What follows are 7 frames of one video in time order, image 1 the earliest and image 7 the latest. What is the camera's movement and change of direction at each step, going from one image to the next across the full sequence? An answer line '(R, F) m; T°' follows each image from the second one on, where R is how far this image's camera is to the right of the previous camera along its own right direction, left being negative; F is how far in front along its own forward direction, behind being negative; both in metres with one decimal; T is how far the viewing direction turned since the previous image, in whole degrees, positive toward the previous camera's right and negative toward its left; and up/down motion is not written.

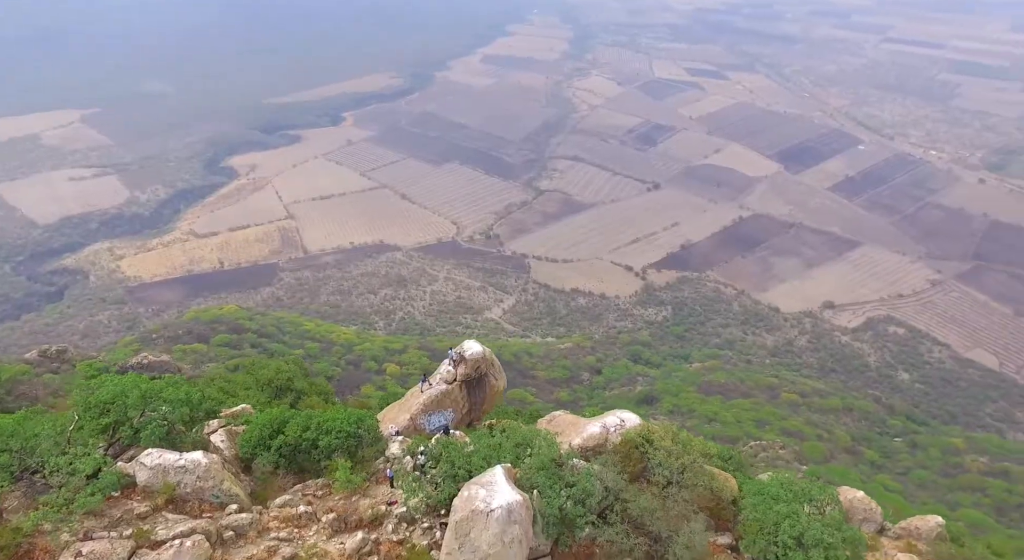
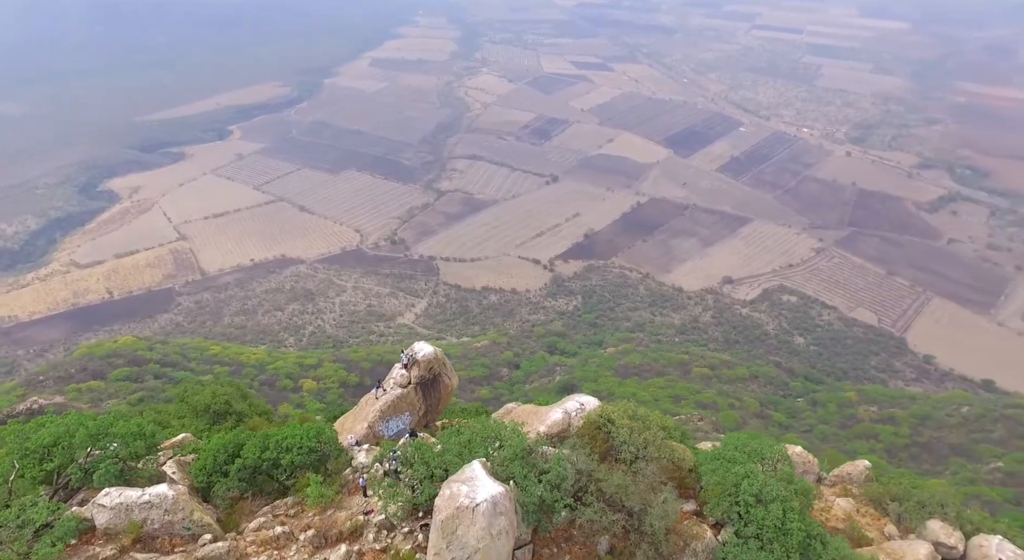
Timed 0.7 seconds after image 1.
(-0.7, -0.1) m; +7°
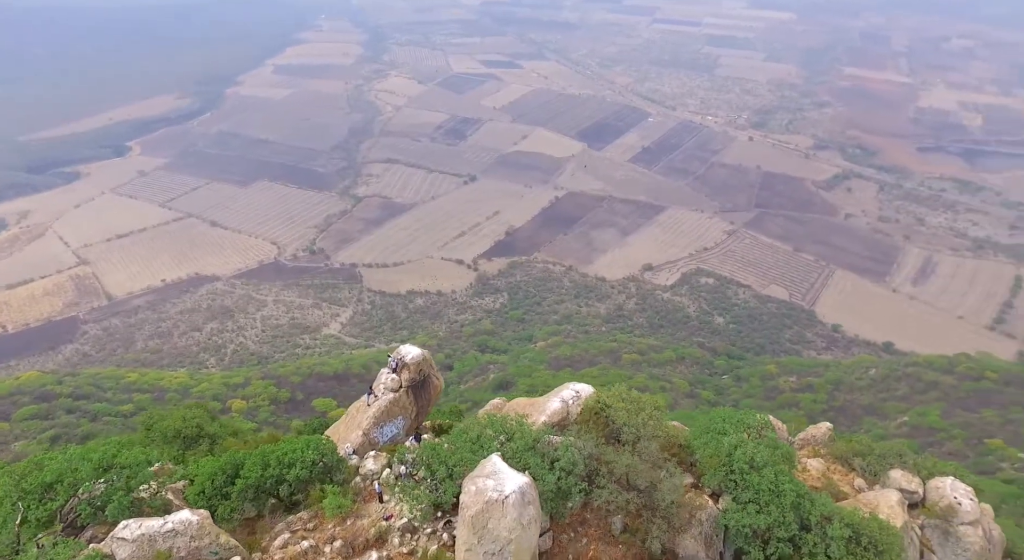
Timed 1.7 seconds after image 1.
(-1.2, -0.2) m; +7°
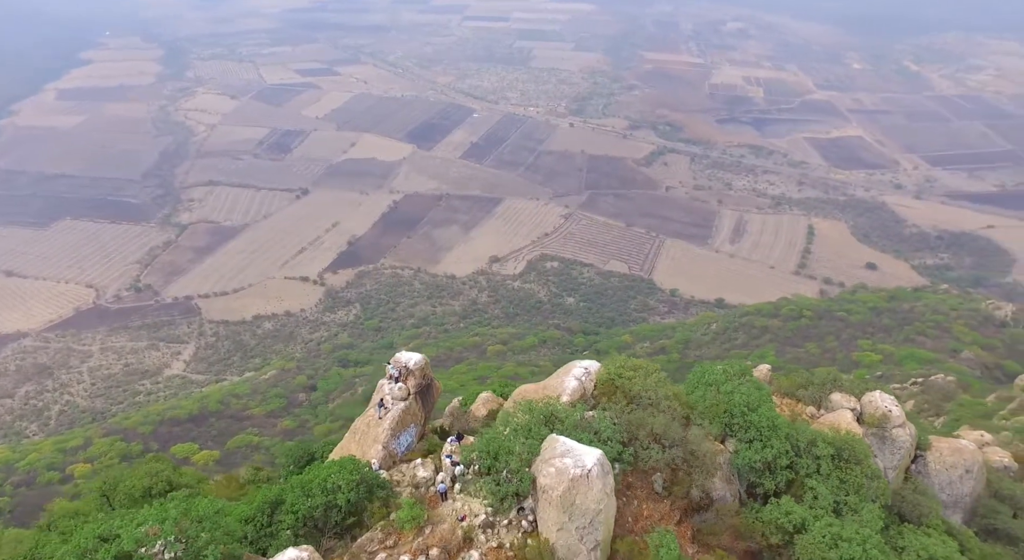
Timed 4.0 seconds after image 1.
(-2.9, 0.0) m; +13°
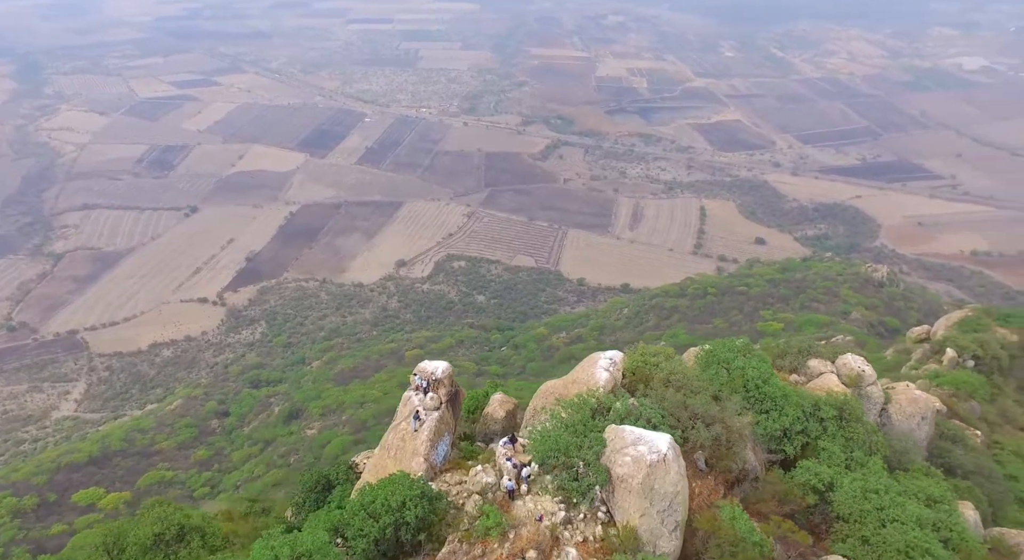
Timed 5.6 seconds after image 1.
(-2.3, +0.1) m; +8°
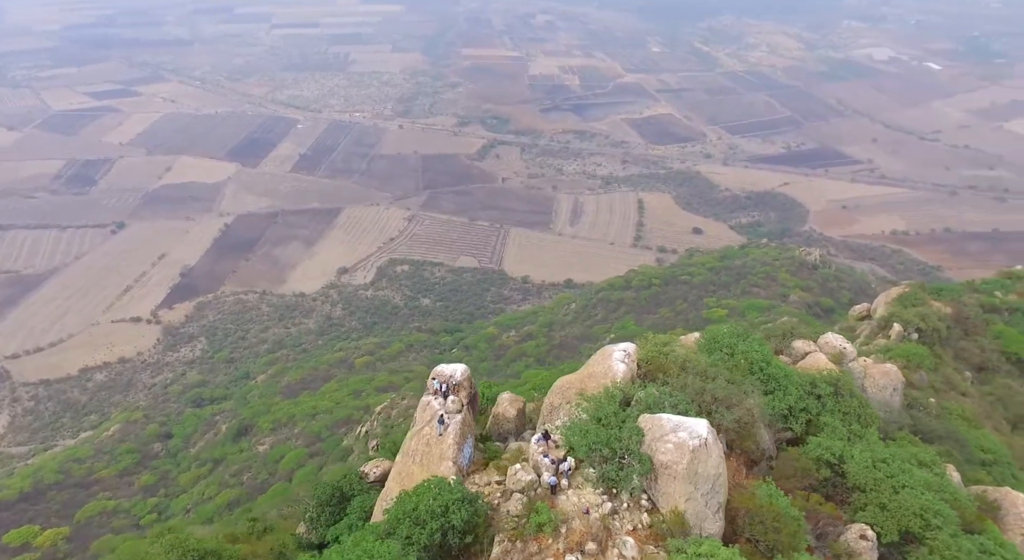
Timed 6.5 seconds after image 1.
(-1.4, 0.0) m; +5°
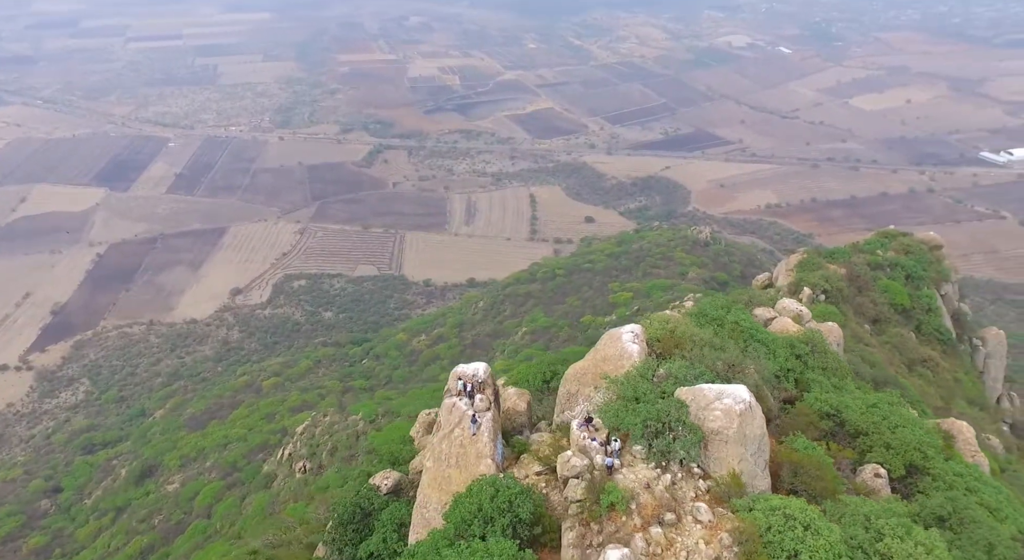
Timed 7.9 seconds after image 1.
(-2.2, +0.1) m; +9°
